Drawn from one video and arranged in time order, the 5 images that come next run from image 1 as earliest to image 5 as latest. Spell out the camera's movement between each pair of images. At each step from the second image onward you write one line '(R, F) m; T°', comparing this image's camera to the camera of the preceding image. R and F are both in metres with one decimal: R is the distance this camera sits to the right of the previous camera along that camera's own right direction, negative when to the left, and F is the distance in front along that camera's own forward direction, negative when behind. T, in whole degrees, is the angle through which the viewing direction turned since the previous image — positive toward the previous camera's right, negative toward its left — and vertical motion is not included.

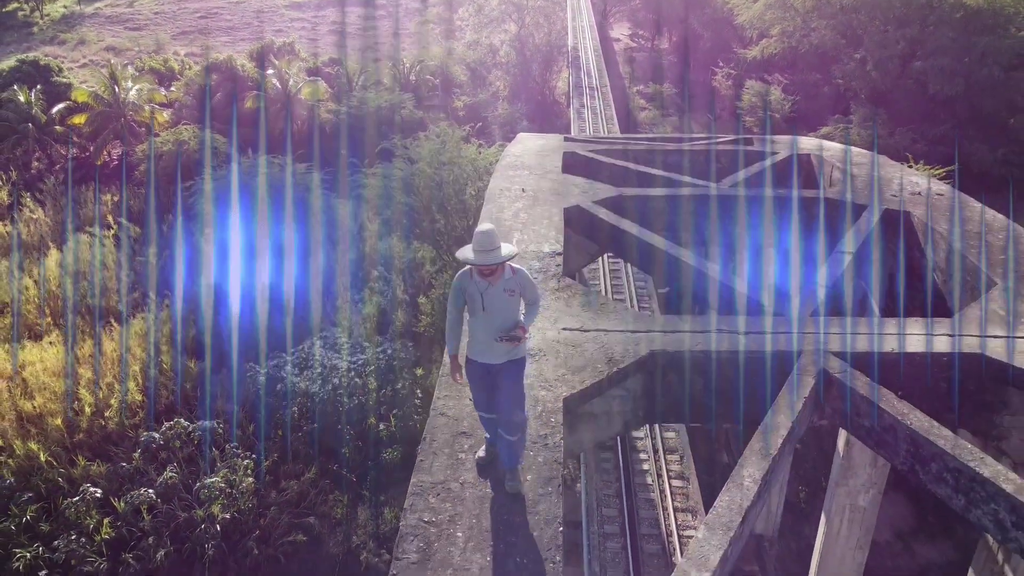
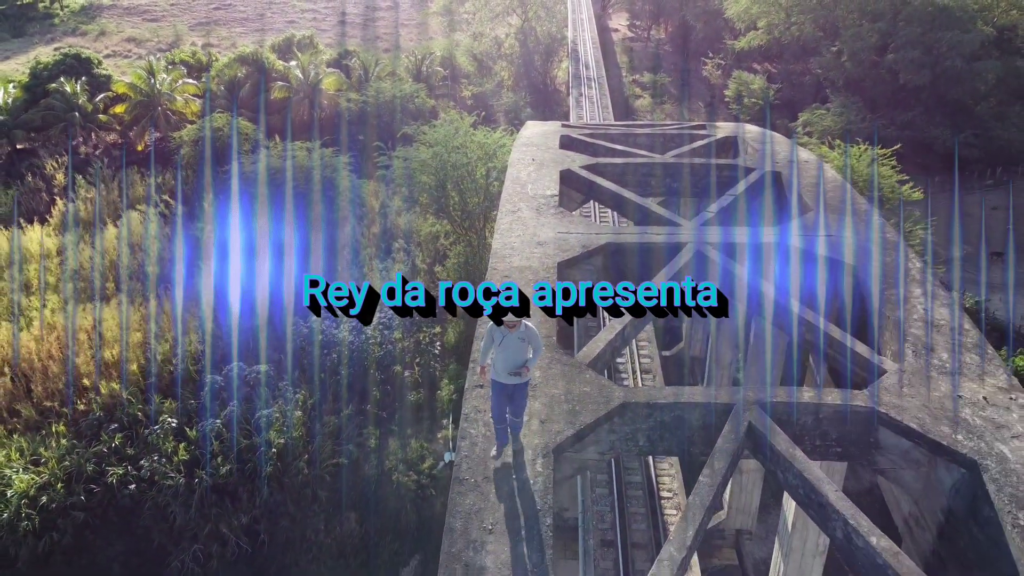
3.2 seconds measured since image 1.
(-0.1, -2.3) m; 0°
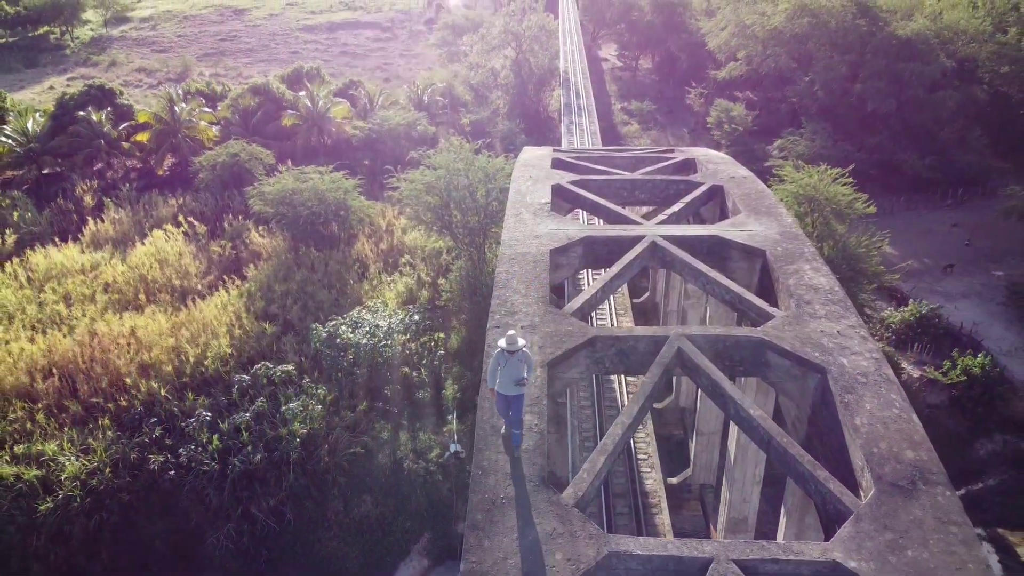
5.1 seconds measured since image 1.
(-0.1, -1.8) m; 0°
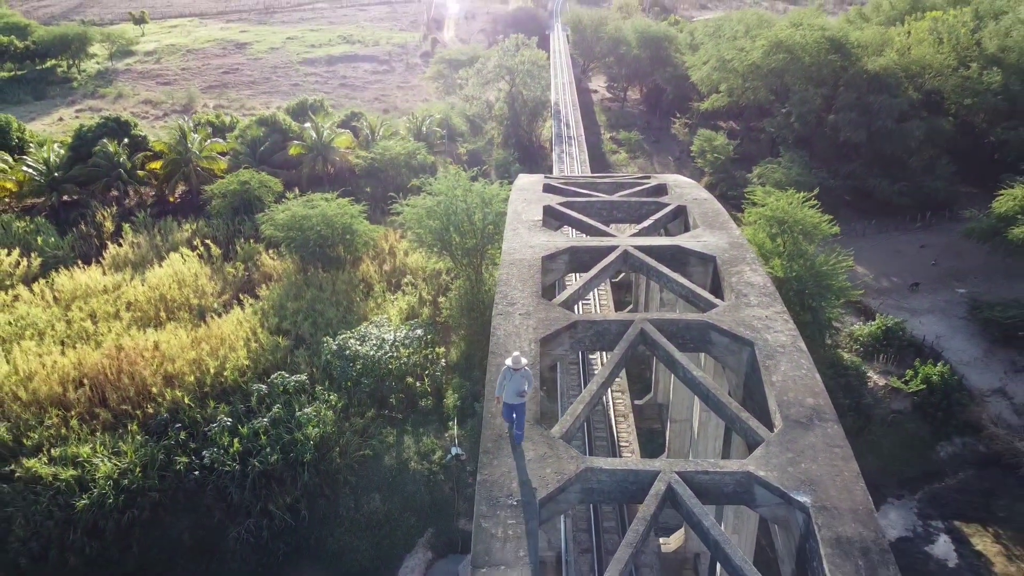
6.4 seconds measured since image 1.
(-0.1, -1.5) m; +1°
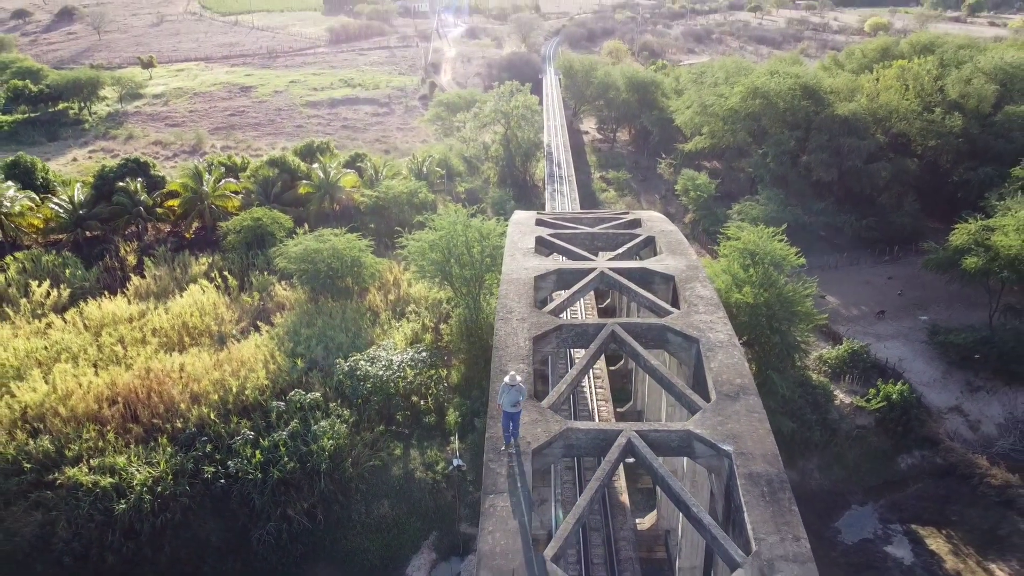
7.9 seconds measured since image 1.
(-0.1, -1.9) m; 0°
